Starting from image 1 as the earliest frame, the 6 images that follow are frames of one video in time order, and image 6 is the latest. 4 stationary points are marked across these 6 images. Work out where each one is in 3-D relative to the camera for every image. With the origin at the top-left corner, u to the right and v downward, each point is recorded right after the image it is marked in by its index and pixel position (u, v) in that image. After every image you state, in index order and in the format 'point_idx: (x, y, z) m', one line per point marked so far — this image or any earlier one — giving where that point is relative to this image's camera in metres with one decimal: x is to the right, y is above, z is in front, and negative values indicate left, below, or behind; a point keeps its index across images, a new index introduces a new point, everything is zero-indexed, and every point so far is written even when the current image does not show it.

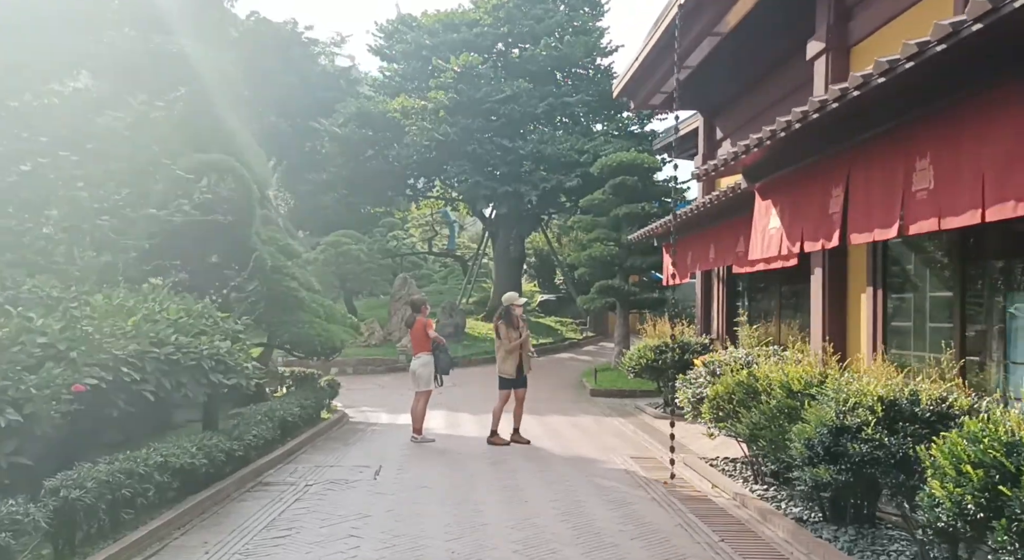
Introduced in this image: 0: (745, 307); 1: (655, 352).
0: (+3.3, -0.4, +12.4) m
1: (+2.1, -1.1, +12.9) m
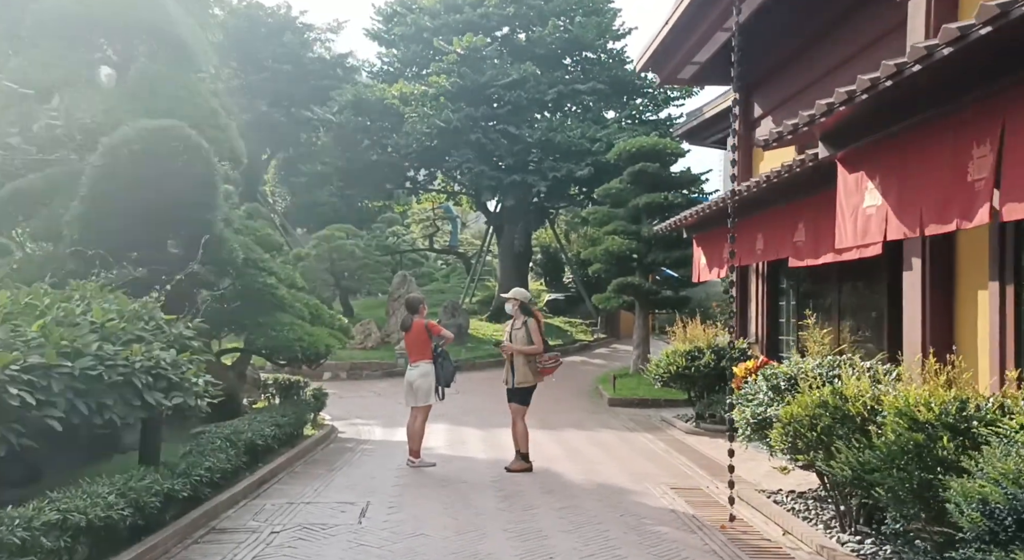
0: (+3.5, -0.3, +10.8) m
1: (+2.3, -1.0, +11.4) m
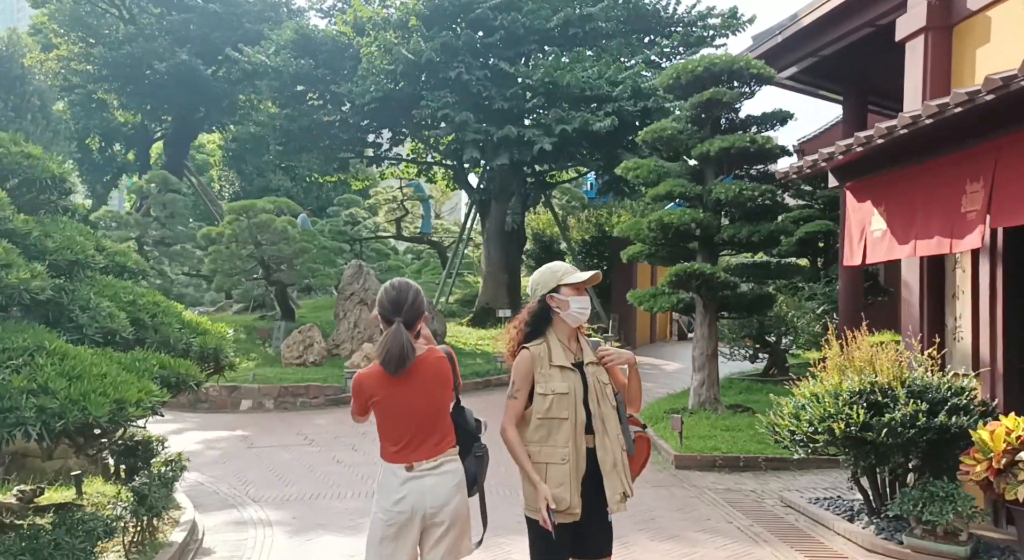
0: (+3.6, -0.2, +5.5) m
1: (+2.4, -0.9, +6.0) m
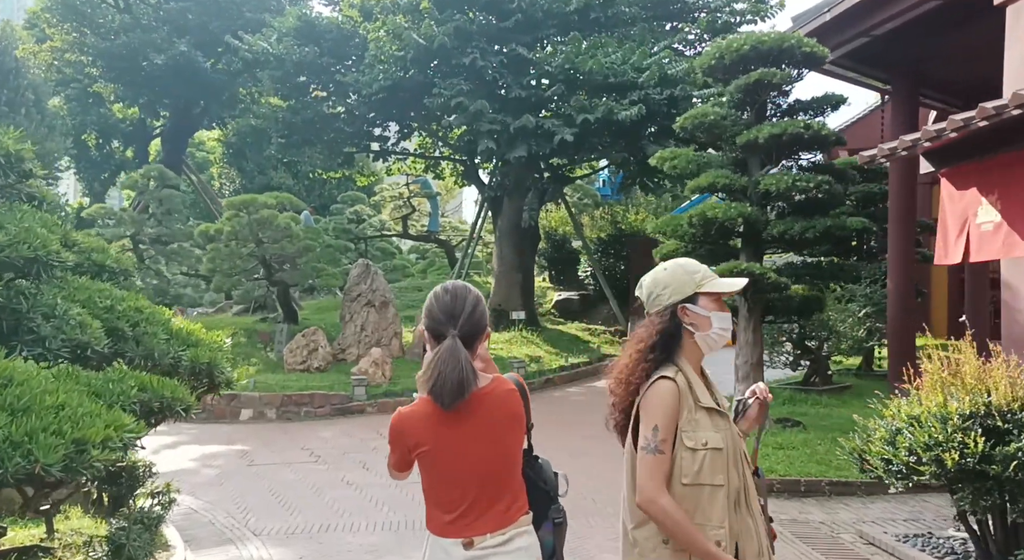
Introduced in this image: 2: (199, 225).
0: (+3.9, -0.2, +4.5) m
1: (+2.7, -0.9, +5.0) m
2: (-6.4, +1.1, +18.1) m
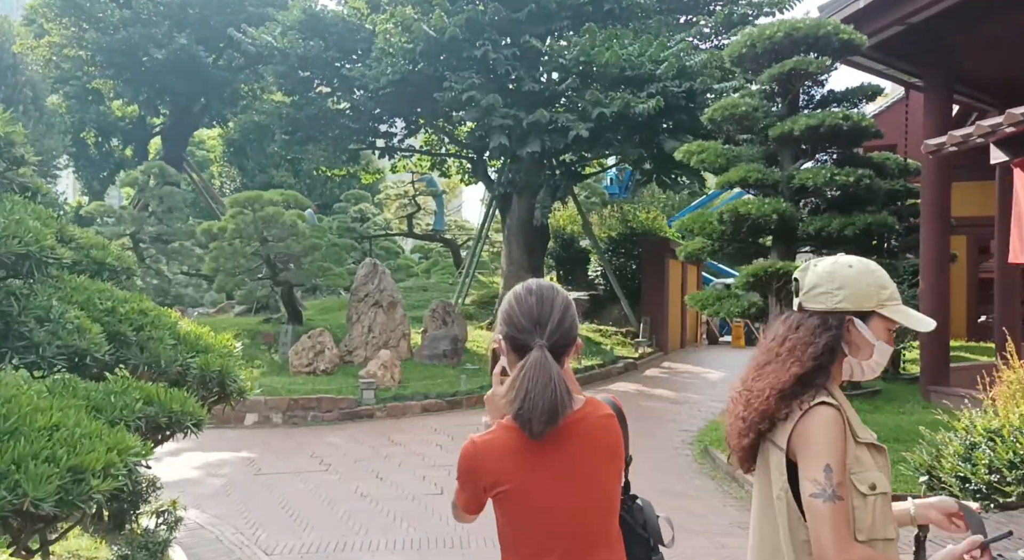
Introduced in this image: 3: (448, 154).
0: (+4.2, -0.2, +4.0) m
1: (+2.9, -0.9, +4.5) m
2: (-6.2, +1.1, +17.6) m
3: (-1.4, +2.8, +19.6) m
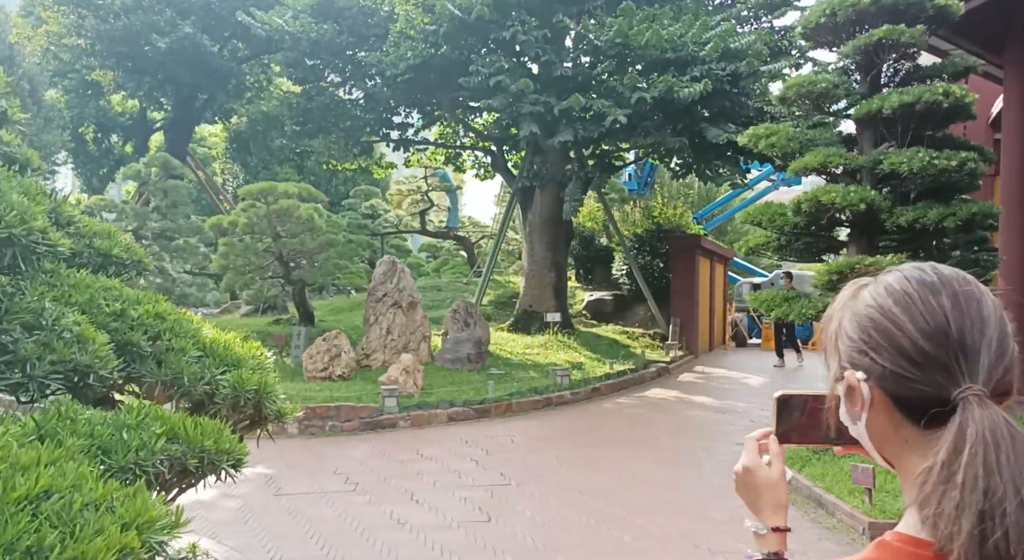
0: (+4.6, -0.2, +3.1) m
1: (+3.4, -0.9, +3.6) m
2: (-5.8, +1.2, +16.6) m
3: (-1.0, +2.8, +18.6) m
